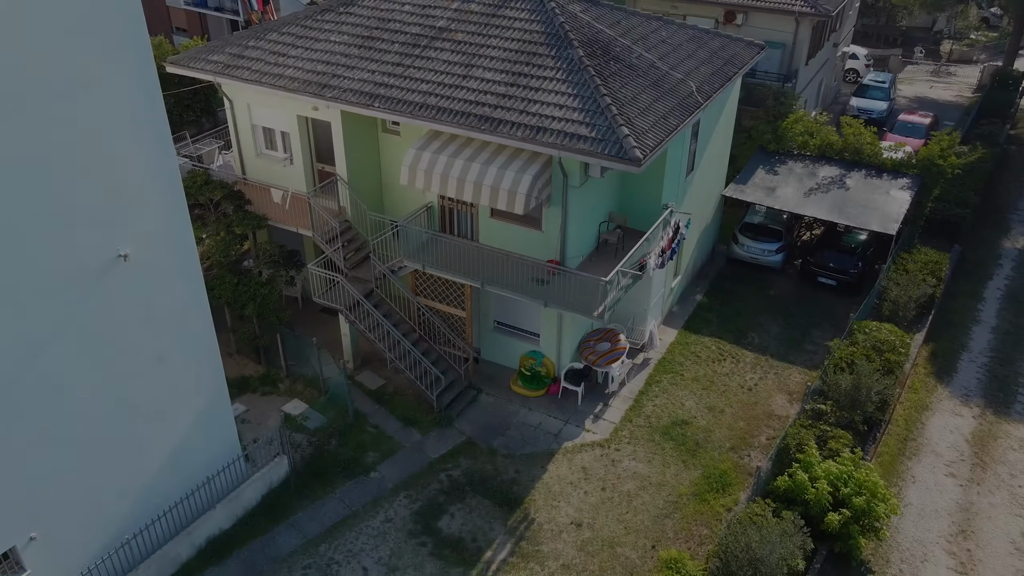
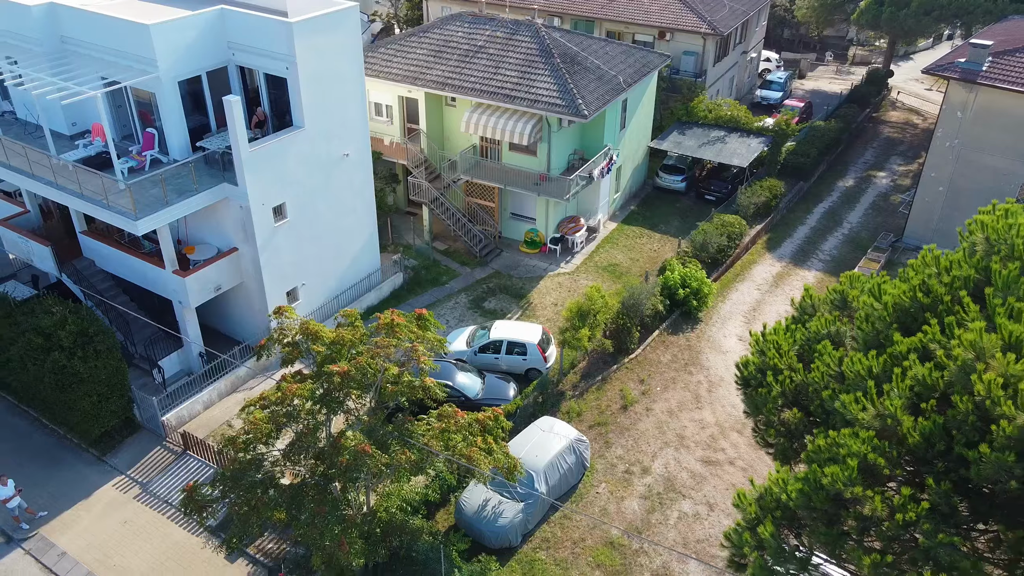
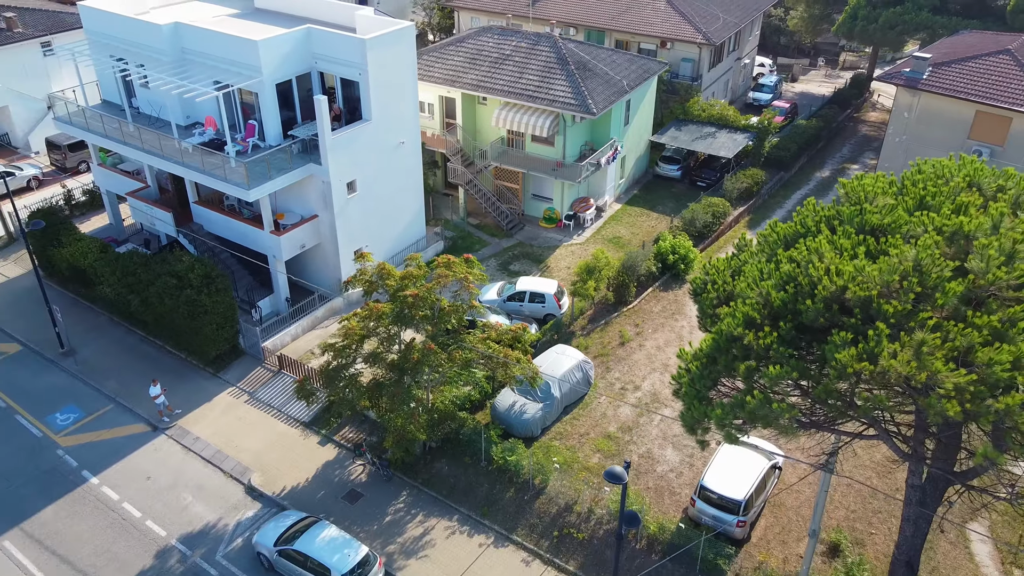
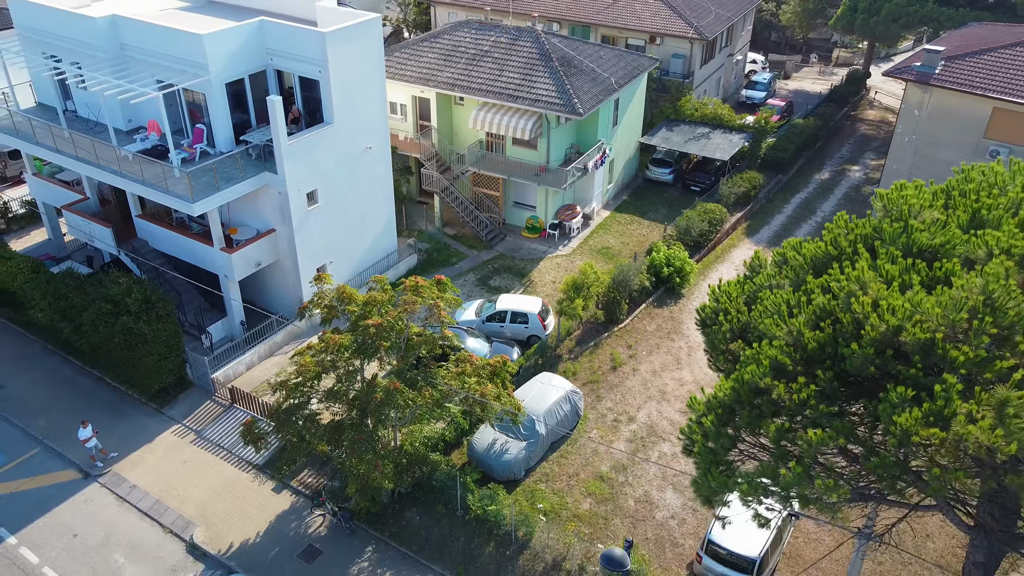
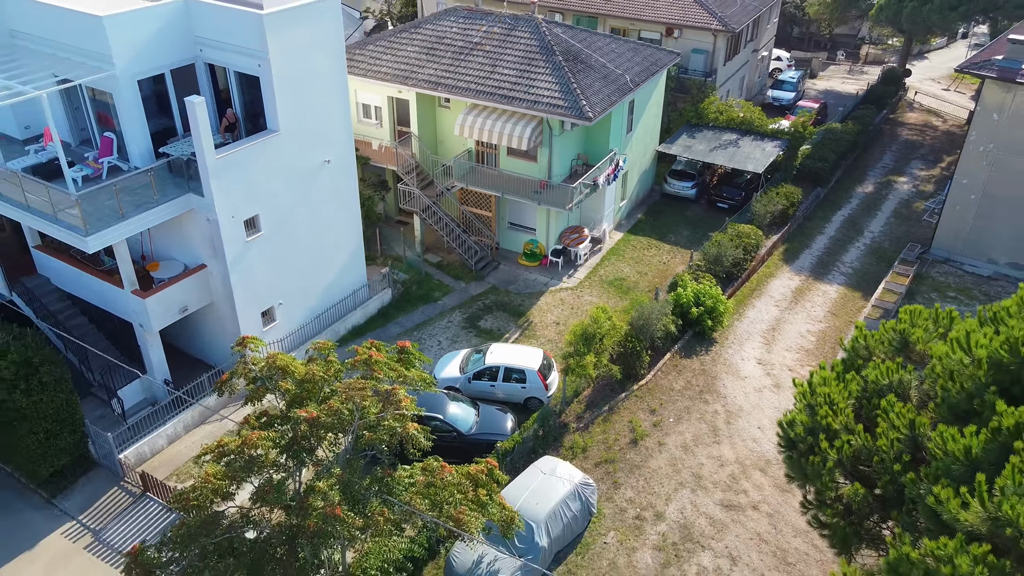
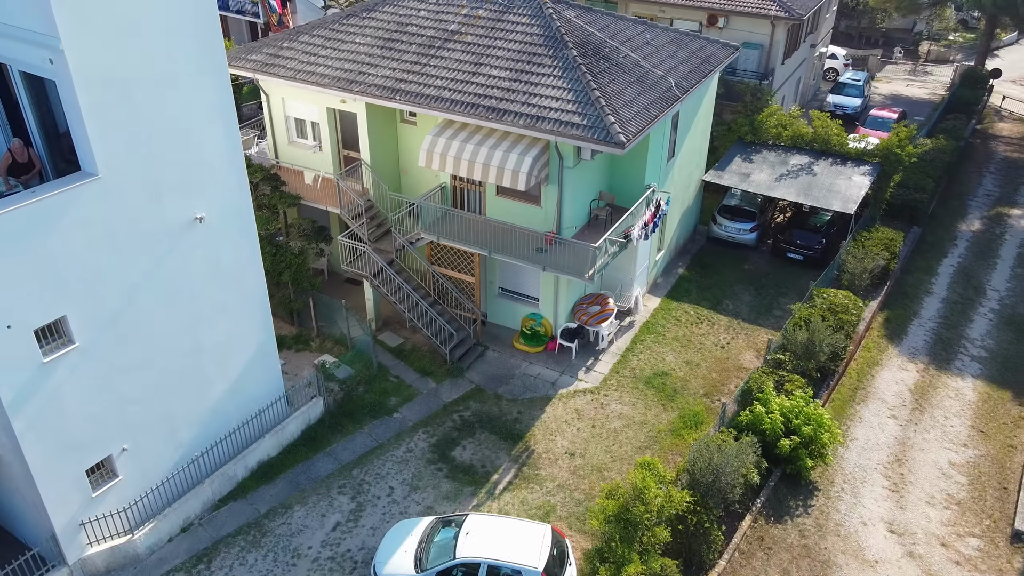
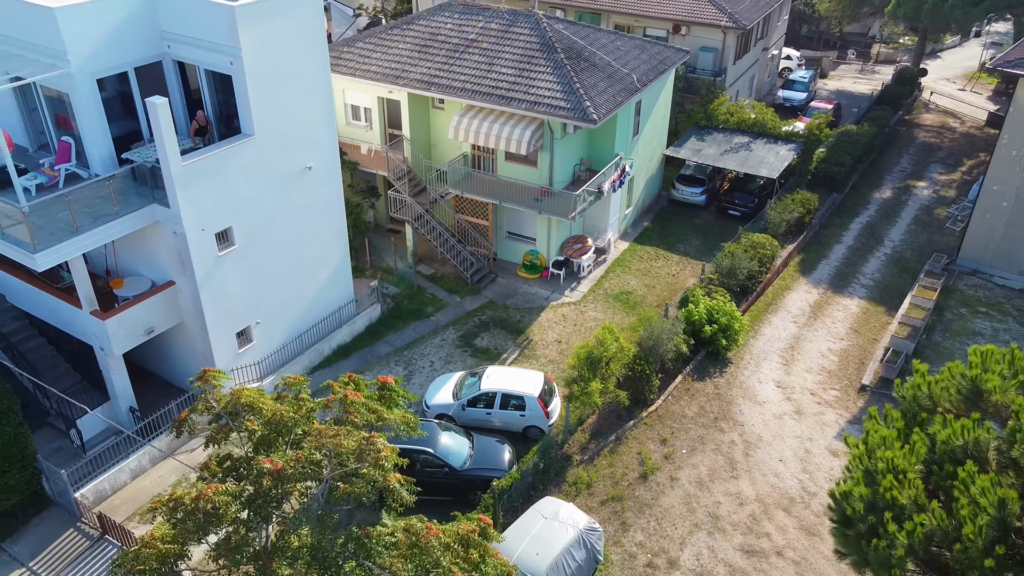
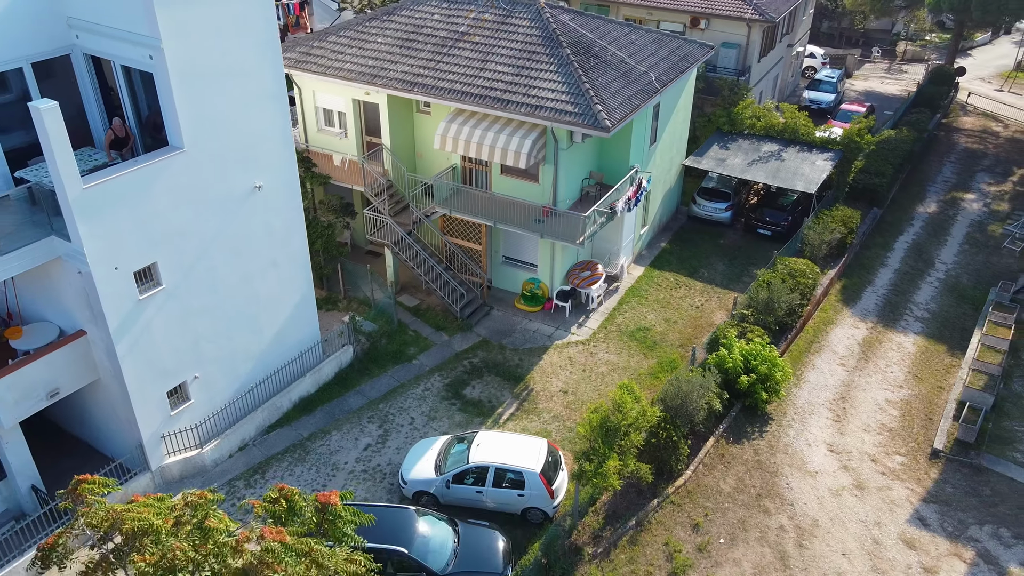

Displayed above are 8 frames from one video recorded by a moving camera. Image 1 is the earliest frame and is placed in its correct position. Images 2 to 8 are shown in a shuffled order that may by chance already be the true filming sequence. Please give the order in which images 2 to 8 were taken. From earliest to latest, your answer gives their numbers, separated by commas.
6, 8, 7, 5, 2, 4, 3
